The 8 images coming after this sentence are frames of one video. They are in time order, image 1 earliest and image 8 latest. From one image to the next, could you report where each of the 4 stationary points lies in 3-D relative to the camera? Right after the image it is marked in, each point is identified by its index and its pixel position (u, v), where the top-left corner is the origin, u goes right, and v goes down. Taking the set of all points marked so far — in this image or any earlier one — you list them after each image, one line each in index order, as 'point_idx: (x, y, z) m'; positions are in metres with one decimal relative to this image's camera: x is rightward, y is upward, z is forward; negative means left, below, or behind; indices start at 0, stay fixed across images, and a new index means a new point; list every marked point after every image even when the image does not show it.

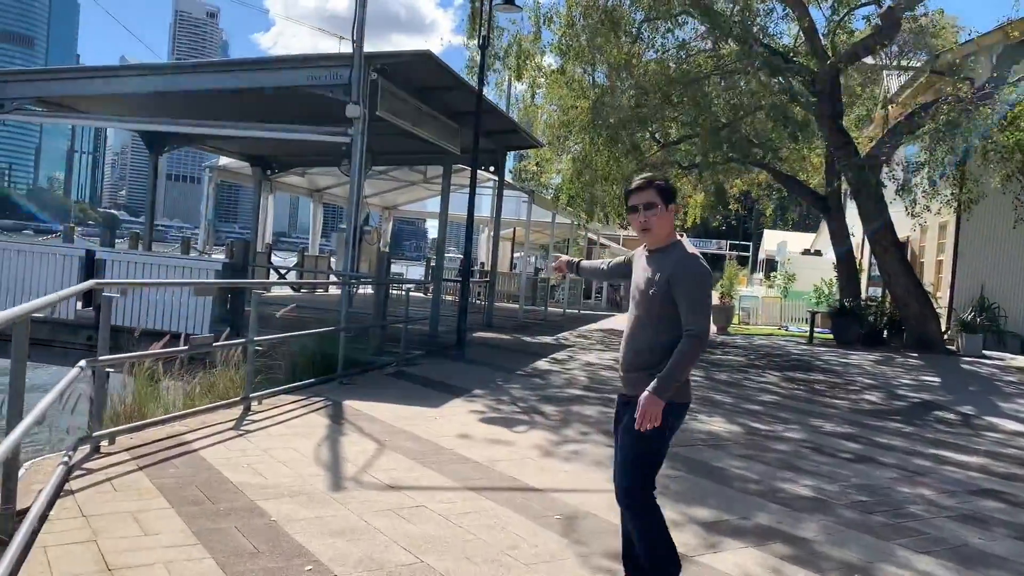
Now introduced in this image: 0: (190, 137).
0: (-5.3, +2.6, +14.7) m
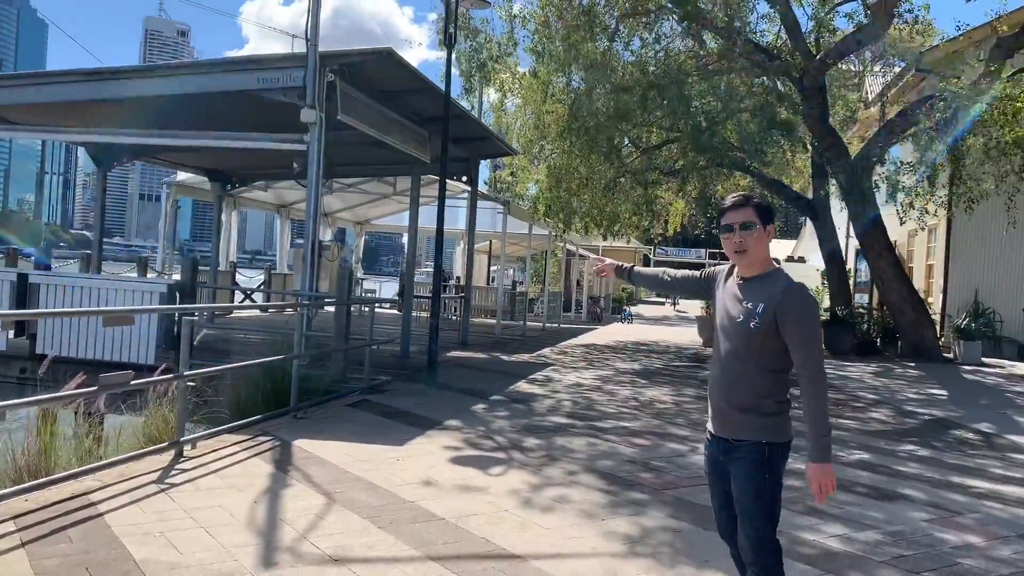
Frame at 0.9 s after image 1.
0: (-5.8, +2.2, +13.8) m
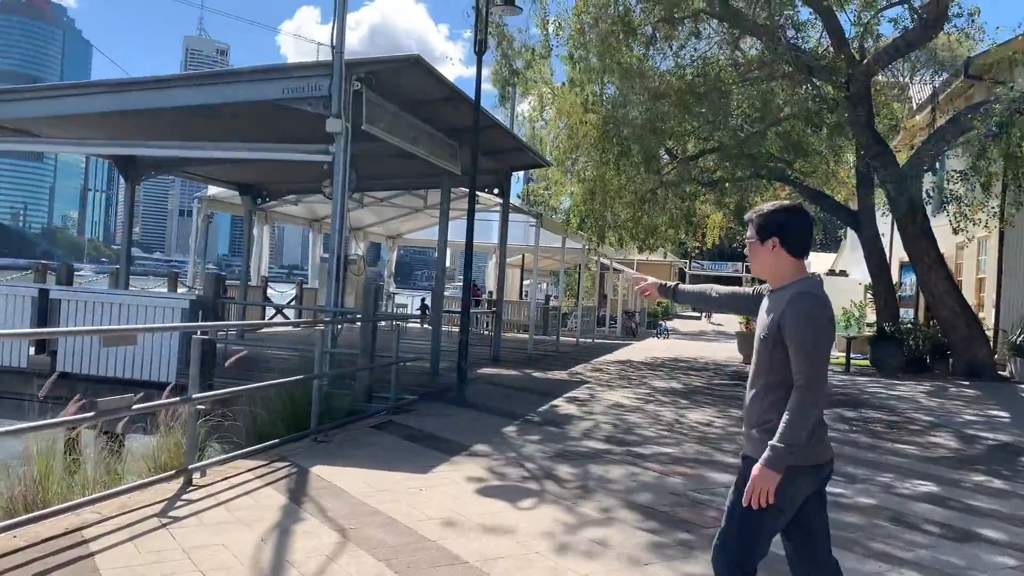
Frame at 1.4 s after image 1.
0: (-5.3, +2.0, +13.6) m
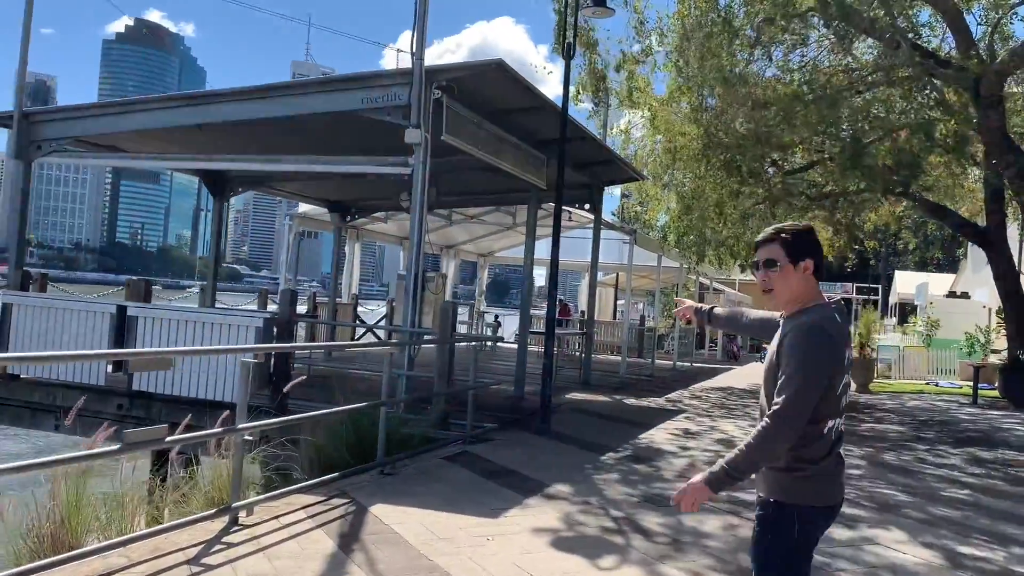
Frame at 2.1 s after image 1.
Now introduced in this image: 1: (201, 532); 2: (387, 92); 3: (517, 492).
0: (-3.9, +1.7, +13.5) m
1: (-1.6, -1.3, +4.6) m
2: (-1.3, +2.0, +8.9) m
3: (0.0, -1.4, +5.9) m
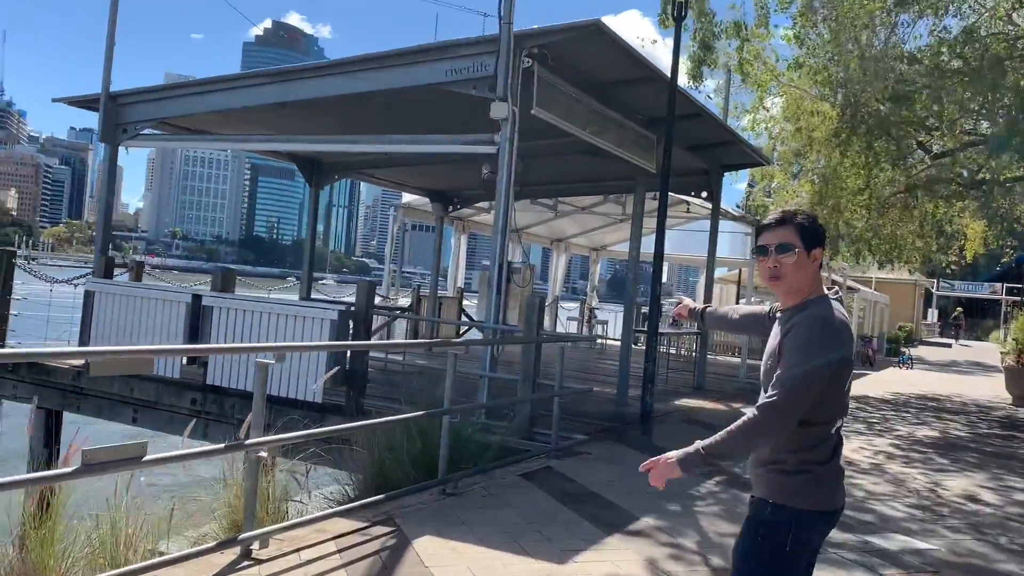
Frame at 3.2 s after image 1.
0: (-2.3, +1.9, +12.9) m
1: (-1.3, -1.2, +3.8) m
2: (-0.4, +2.0, +8.0) m
3: (+0.5, -1.3, +4.9) m
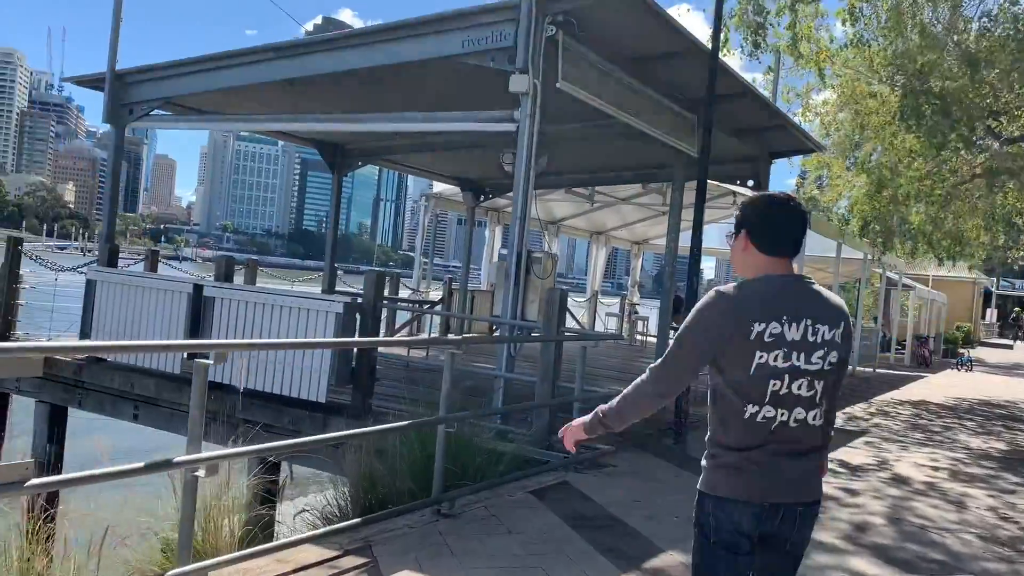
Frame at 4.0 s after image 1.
0: (-1.9, +2.0, +12.3) m
1: (-1.4, -1.2, +3.2) m
2: (-0.2, +2.1, +7.3) m
3: (+0.5, -1.3, +4.2) m
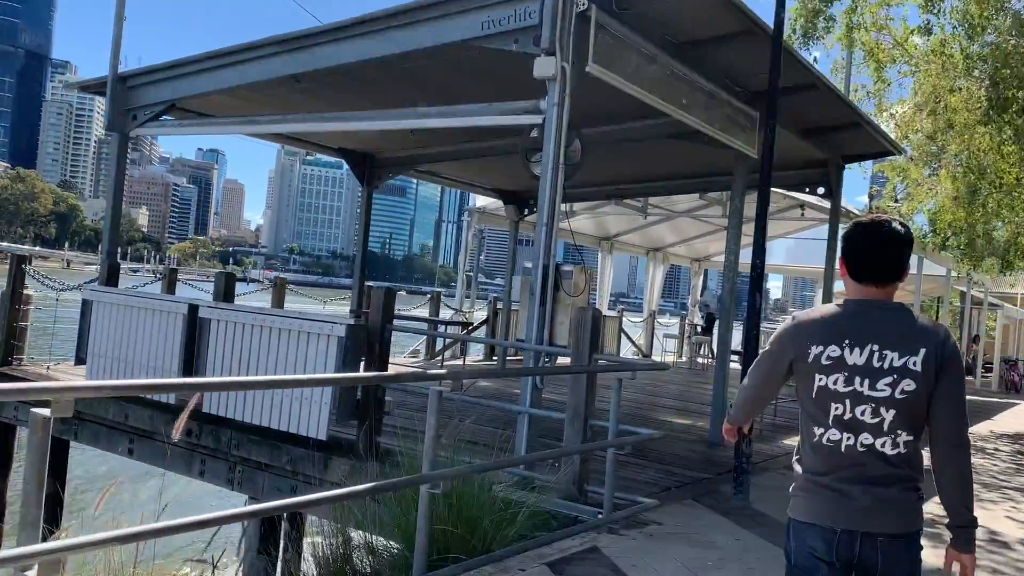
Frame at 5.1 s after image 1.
0: (-1.4, +1.7, +11.4) m
1: (-1.5, -1.2, +2.2) m
2: (0.0, +2.0, +6.3) m
3: (+0.4, -1.3, +3.0) m
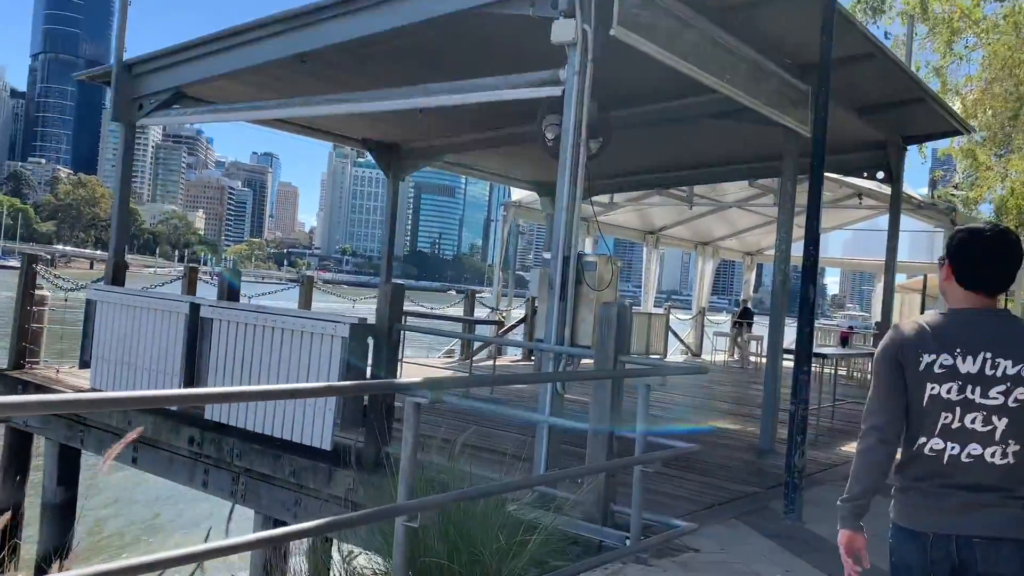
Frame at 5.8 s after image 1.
0: (-1.0, +1.7, +10.8) m
1: (-1.6, -1.2, +1.6) m
2: (+0.1, +2.0, +5.6) m
3: (+0.4, -1.3, +2.4) m
